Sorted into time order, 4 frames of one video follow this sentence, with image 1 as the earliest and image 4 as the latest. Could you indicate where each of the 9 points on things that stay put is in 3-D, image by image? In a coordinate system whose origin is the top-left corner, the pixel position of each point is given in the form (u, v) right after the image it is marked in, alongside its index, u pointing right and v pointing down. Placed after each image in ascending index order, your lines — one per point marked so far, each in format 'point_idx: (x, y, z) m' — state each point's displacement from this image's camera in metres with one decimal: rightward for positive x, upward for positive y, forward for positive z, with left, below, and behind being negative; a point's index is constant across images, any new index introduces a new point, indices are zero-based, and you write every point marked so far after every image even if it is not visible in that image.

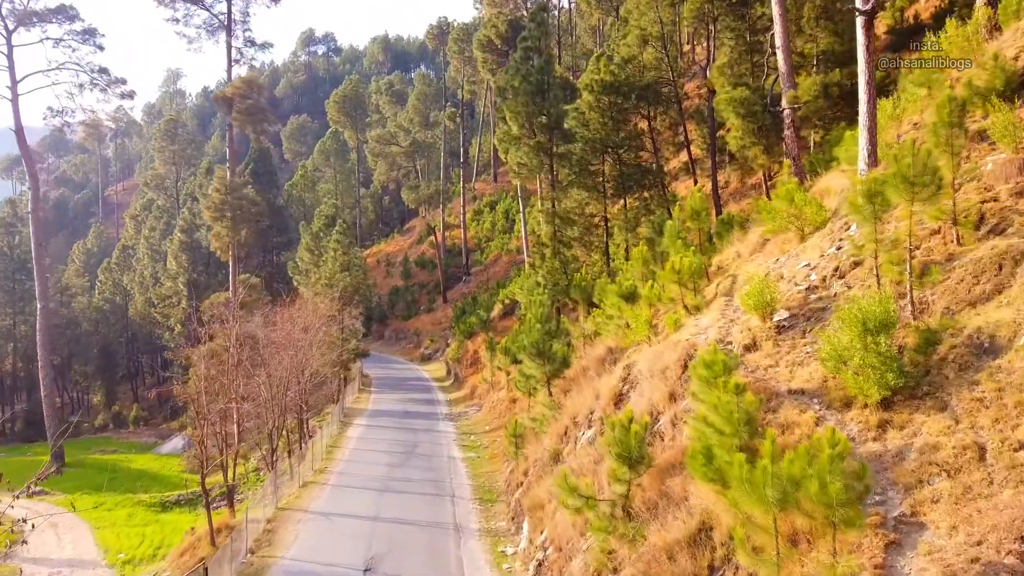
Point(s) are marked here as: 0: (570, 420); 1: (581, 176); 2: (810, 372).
0: (+0.7, -1.7, +10.4) m
1: (+1.7, +2.7, +19.8) m
2: (+2.4, -0.7, +6.6) m
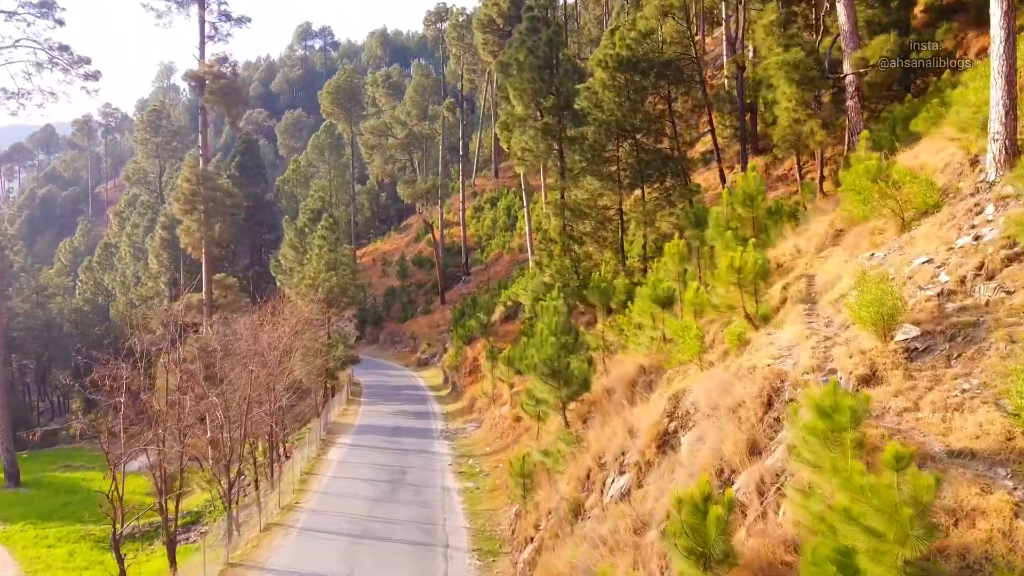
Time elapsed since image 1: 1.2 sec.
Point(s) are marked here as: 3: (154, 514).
0: (+0.8, -1.7, +8.1) m
1: (+1.7, +2.7, +17.6) m
2: (+2.5, -0.7, +4.3) m
3: (-7.2, -4.6, +16.5) m
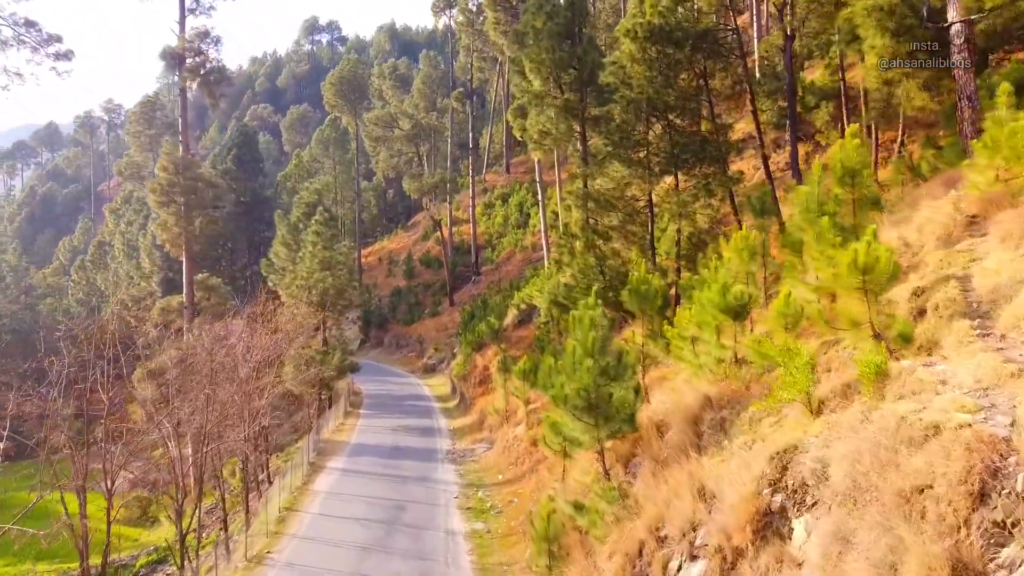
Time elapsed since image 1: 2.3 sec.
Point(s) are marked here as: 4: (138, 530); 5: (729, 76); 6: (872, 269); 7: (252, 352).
0: (+1.0, -1.7, +5.9) m
1: (+2.0, +2.6, +15.3) m
2: (+2.6, -0.8, +2.1) m
3: (-6.9, -4.6, +14.4) m
4: (-7.3, -4.6, +15.7) m
5: (+4.4, +4.3, +16.6) m
6: (+2.2, +0.1, +5.0) m
7: (-4.9, -1.2, +15.5) m
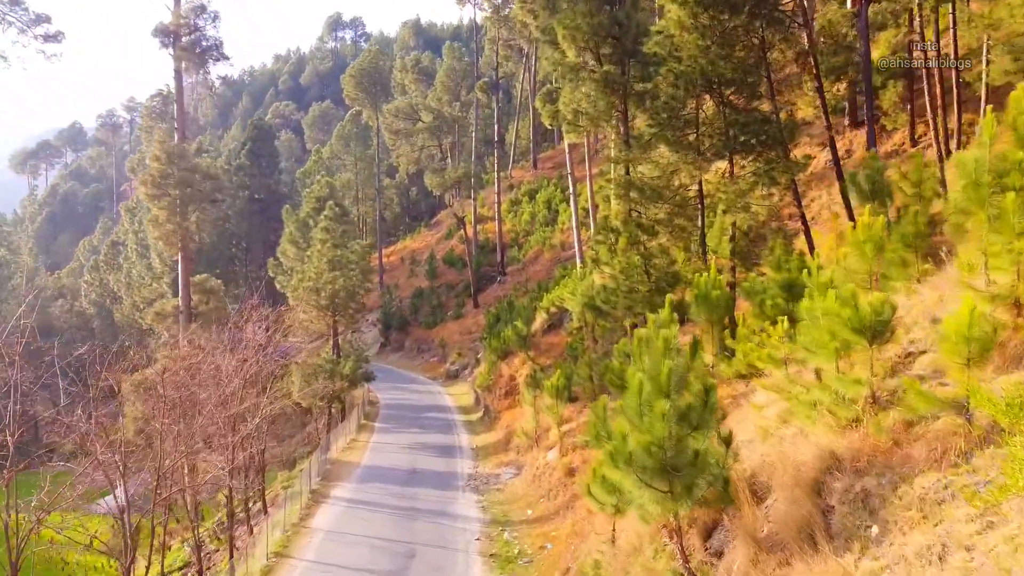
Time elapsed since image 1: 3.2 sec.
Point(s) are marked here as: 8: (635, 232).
0: (+1.2, -1.8, +3.8) m
1: (+2.5, +2.6, +13.3) m
2: (+2.7, -0.8, 0.0) m
3: (-6.5, -4.6, +12.6) m
4: (-6.8, -4.6, +13.9) m
5: (+4.9, +4.2, +14.5) m
6: (+2.3, +0.1, +2.9) m
7: (-4.4, -1.3, +13.7) m
8: (+1.9, +0.9, +13.0) m
